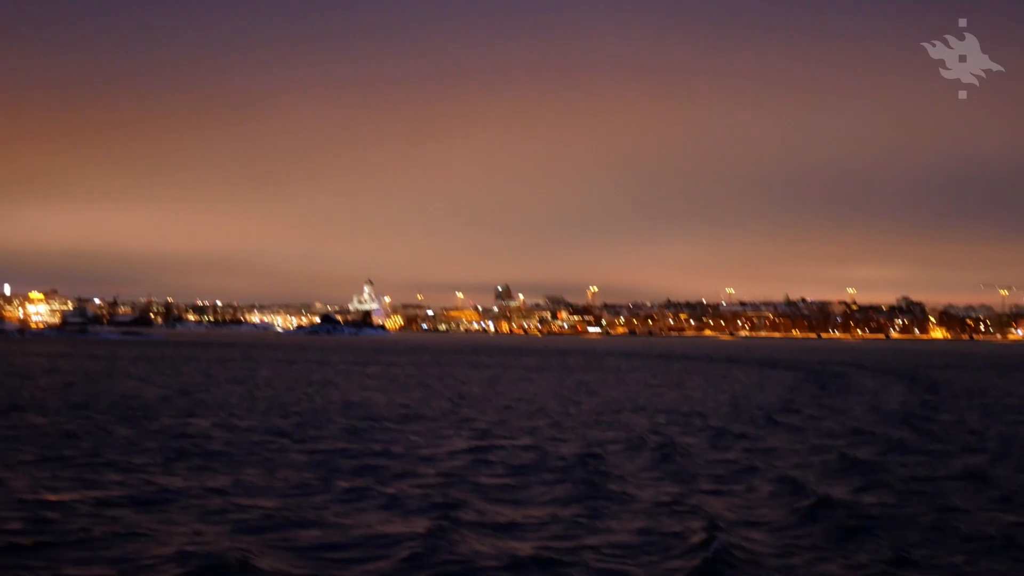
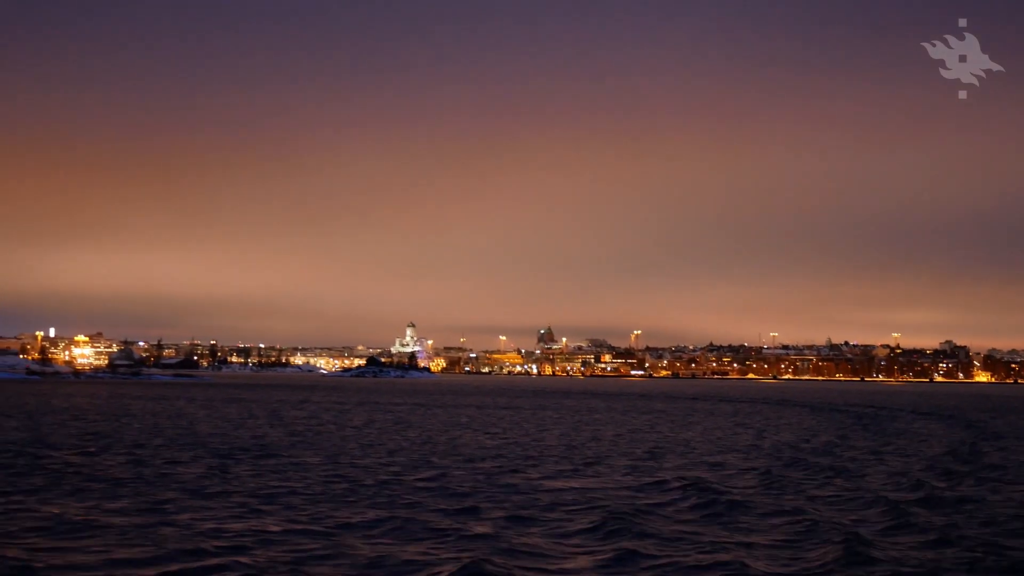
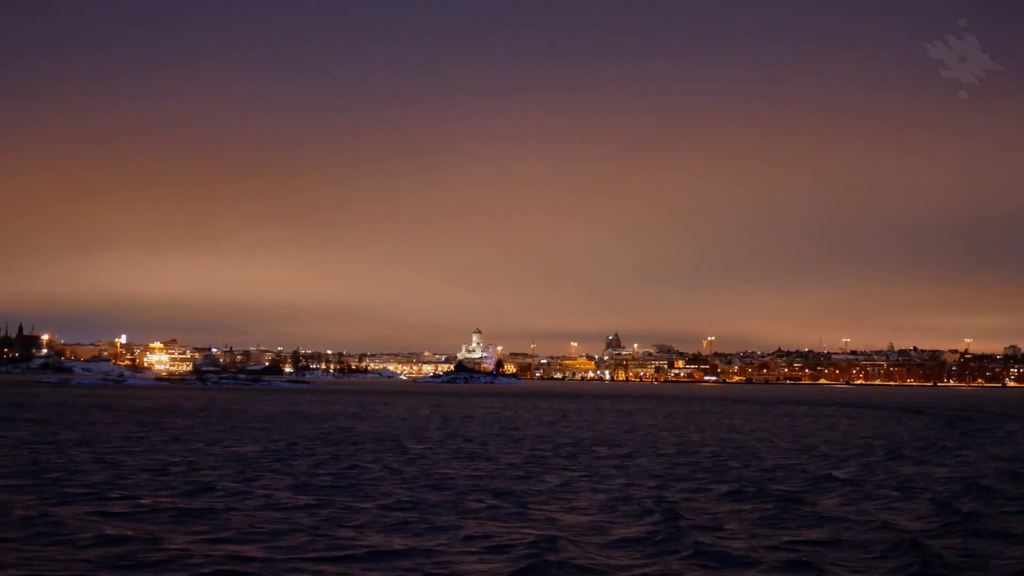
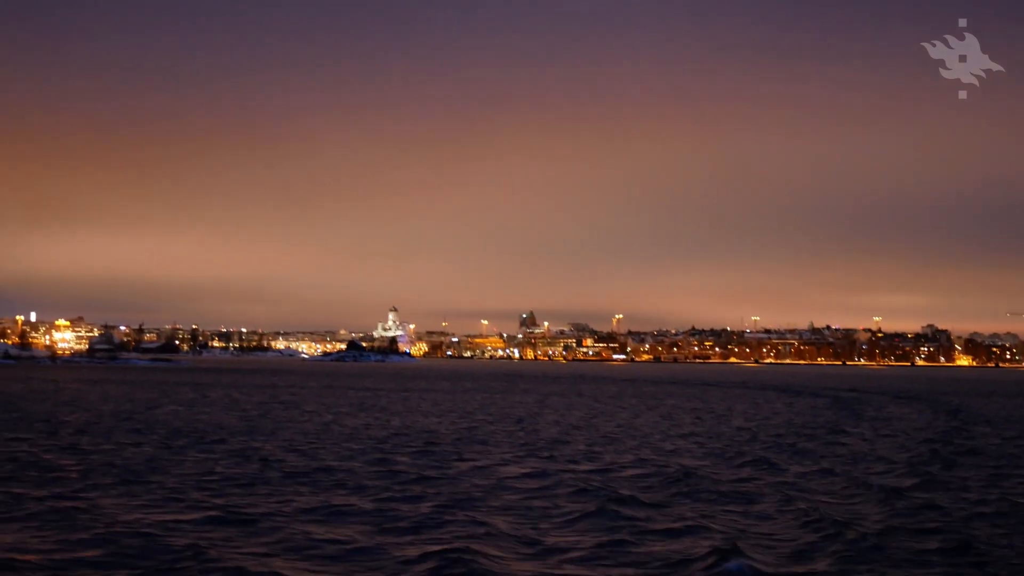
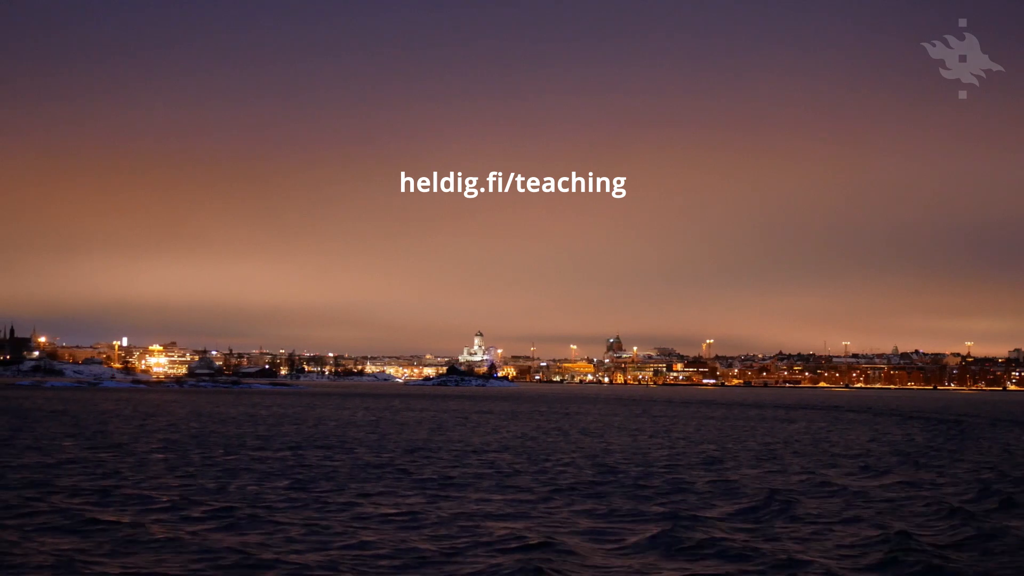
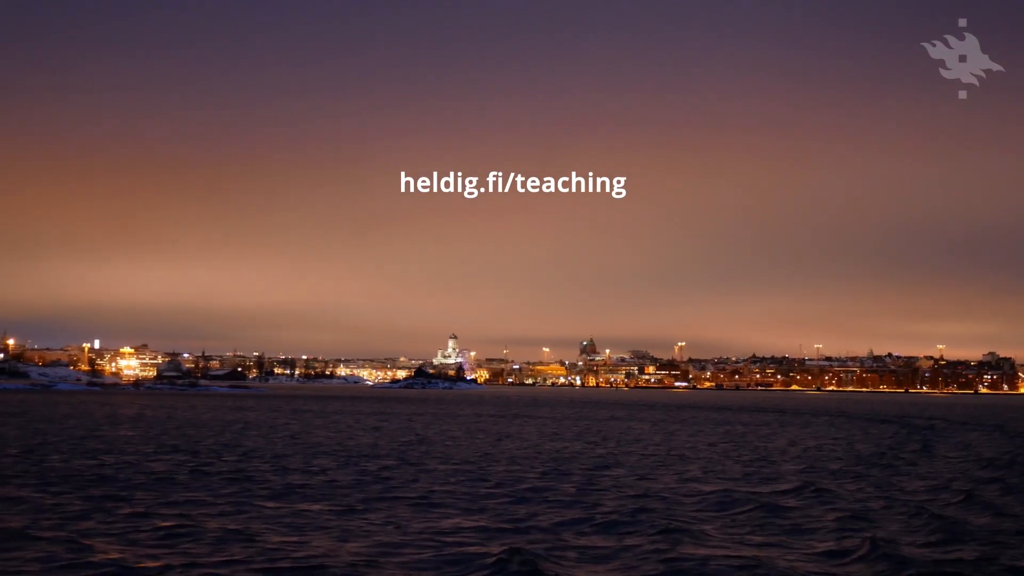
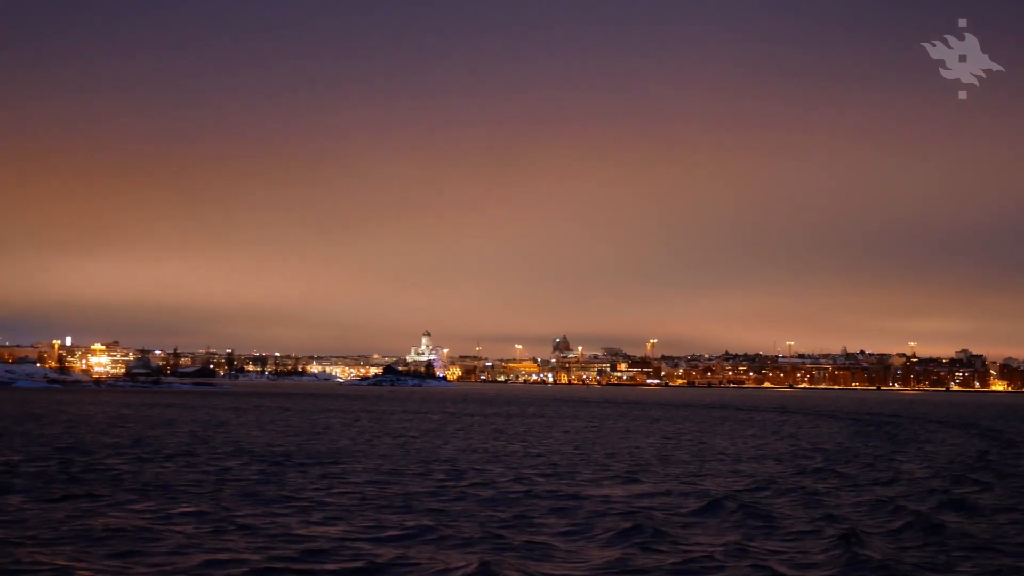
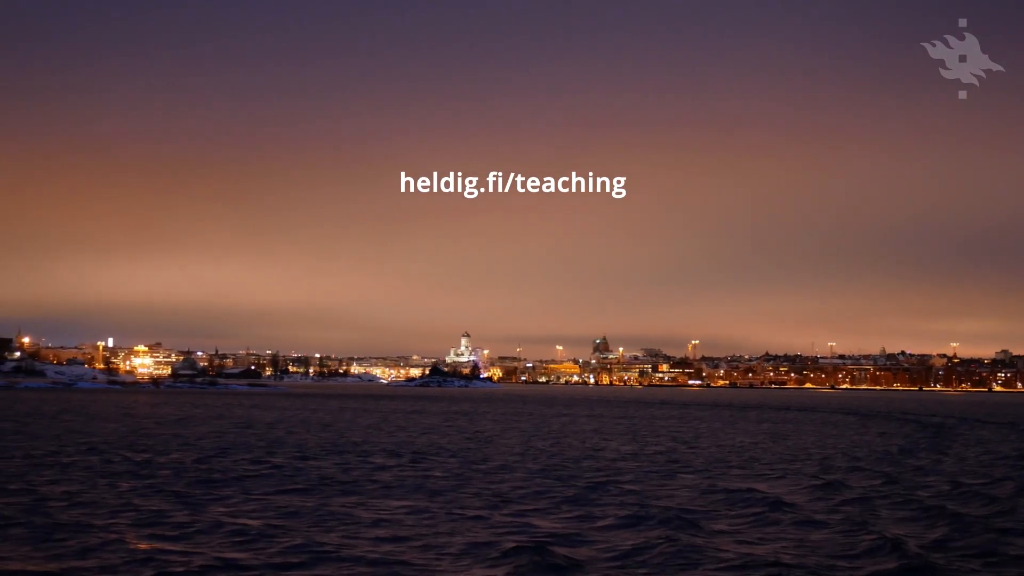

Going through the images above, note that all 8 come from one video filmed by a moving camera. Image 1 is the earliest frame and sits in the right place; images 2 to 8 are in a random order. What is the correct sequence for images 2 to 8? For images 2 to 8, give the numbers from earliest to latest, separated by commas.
4, 2, 7, 6, 8, 5, 3
